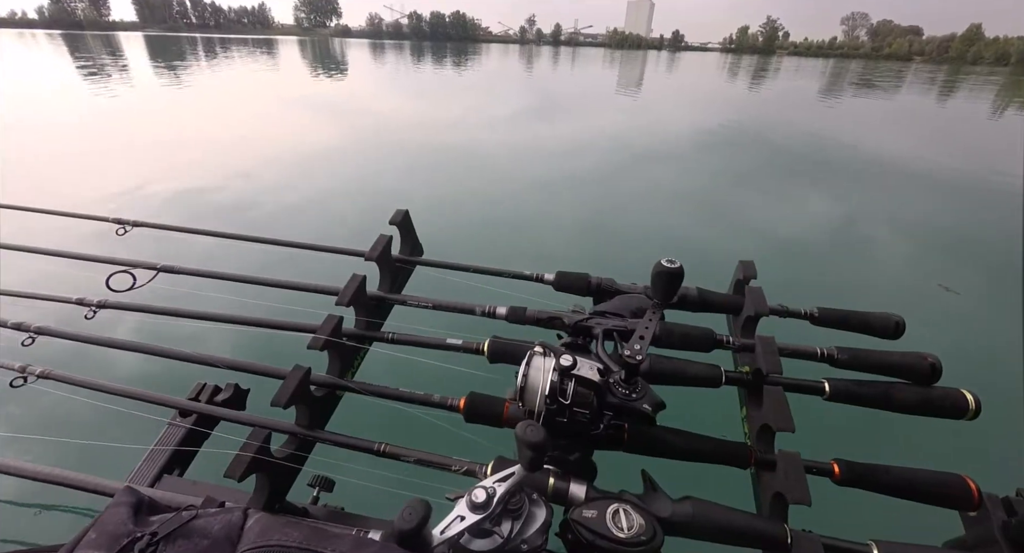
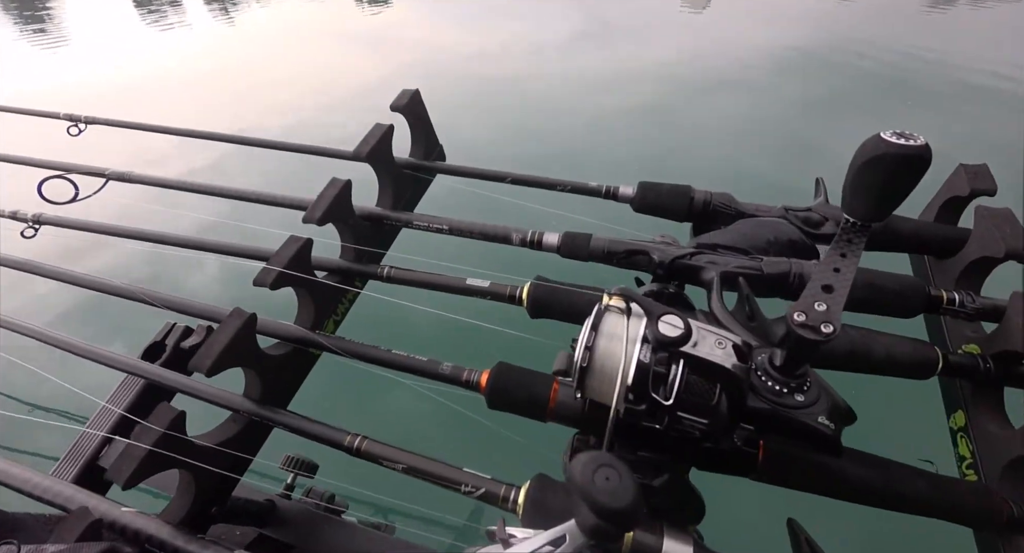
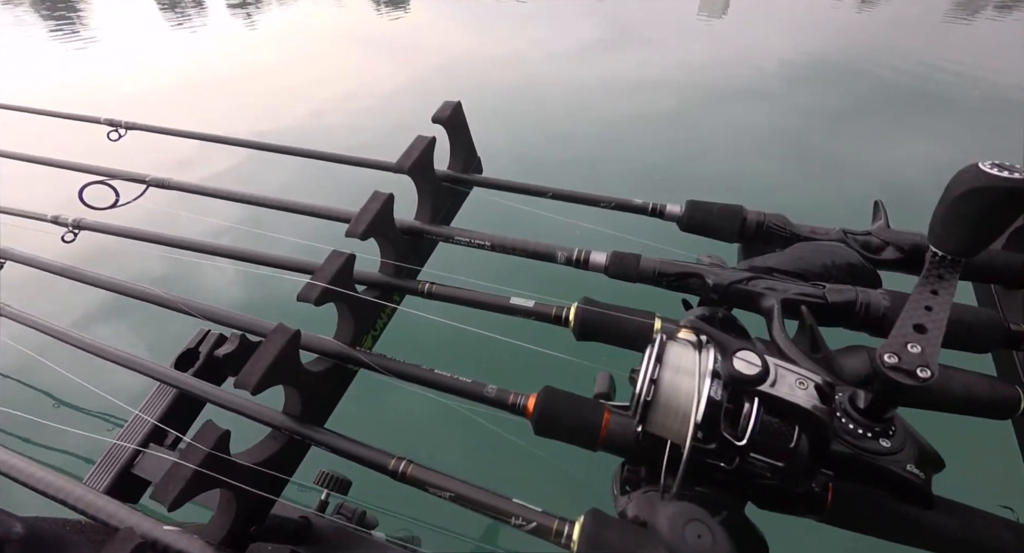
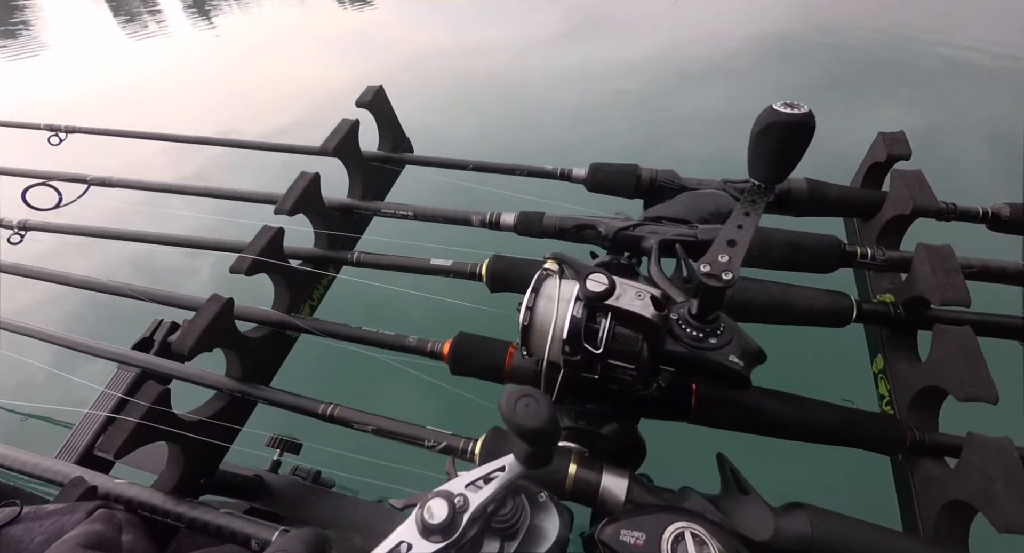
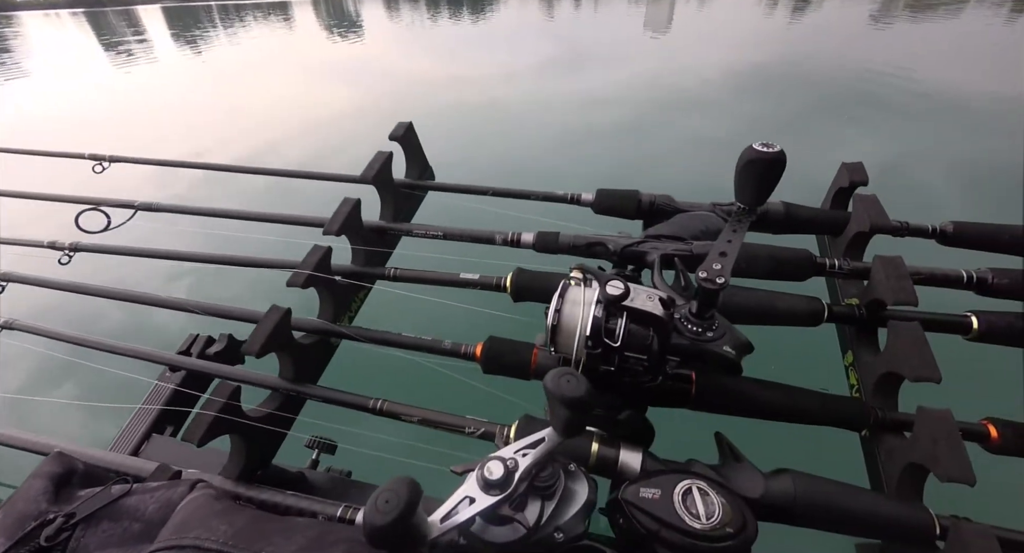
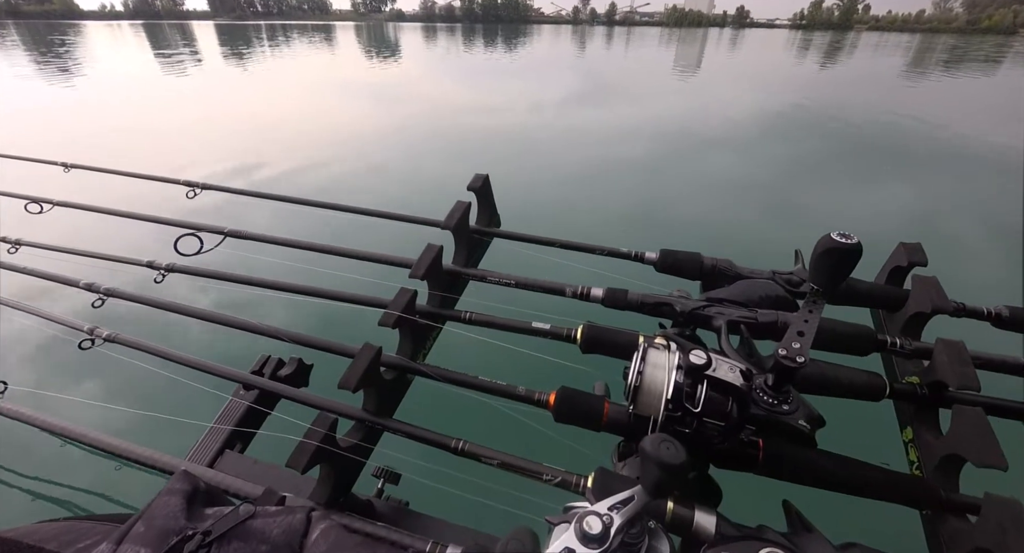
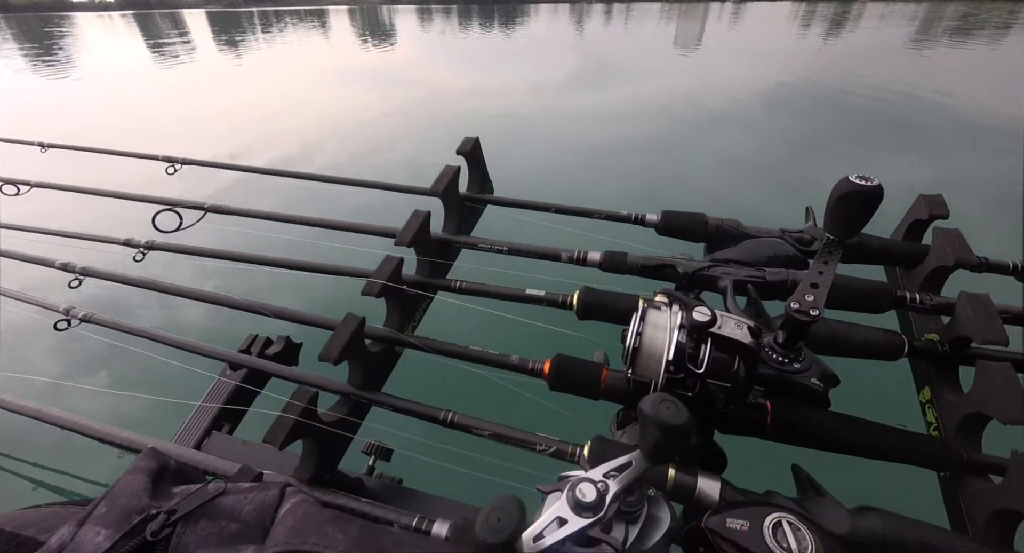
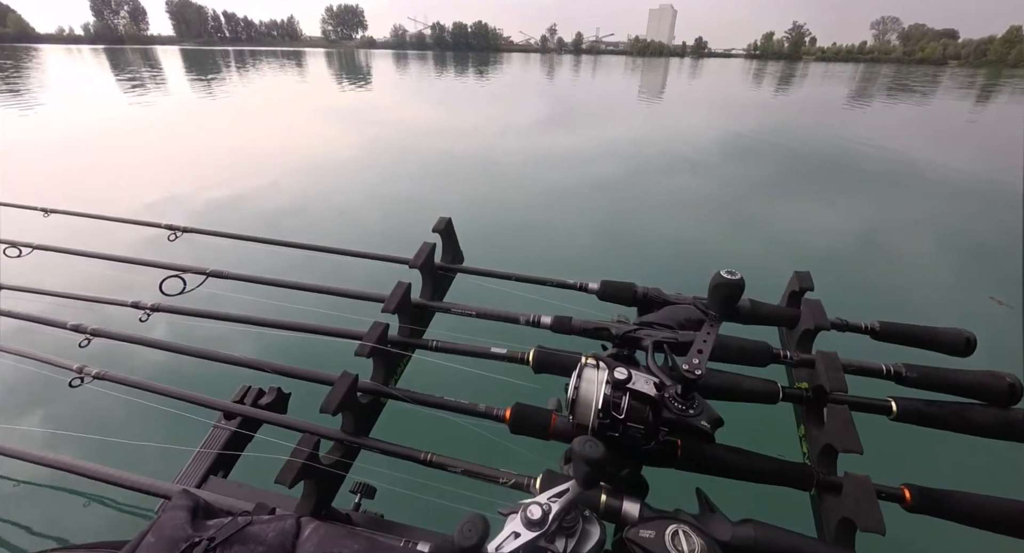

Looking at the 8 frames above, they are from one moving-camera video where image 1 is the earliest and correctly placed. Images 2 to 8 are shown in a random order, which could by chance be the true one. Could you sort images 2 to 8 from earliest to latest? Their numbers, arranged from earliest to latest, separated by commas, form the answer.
8, 6, 7, 5, 4, 2, 3
